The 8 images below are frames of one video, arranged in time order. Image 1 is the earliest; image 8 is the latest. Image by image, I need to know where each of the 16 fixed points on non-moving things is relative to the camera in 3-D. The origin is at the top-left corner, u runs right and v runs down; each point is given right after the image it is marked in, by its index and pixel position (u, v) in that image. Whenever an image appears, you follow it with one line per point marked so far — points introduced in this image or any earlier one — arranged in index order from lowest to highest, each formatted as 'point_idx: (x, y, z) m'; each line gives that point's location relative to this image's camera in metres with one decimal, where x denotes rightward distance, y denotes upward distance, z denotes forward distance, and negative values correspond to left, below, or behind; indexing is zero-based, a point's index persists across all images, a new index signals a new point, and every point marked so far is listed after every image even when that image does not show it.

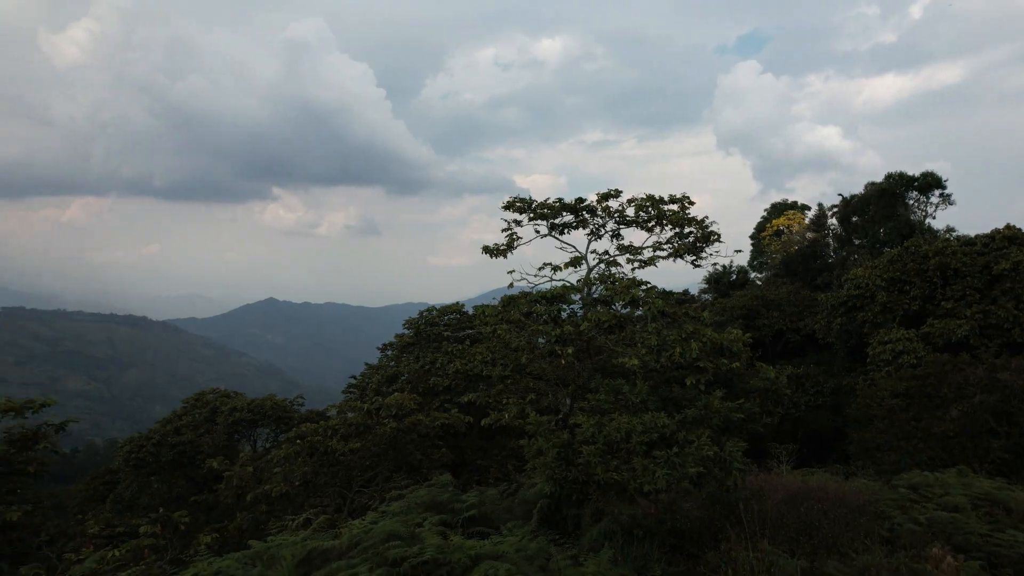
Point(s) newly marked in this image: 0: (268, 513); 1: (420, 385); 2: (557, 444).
0: (-4.5, -4.2, +12.9) m
1: (-2.0, -2.2, +15.4) m
2: (+0.6, -2.0, +9.2) m
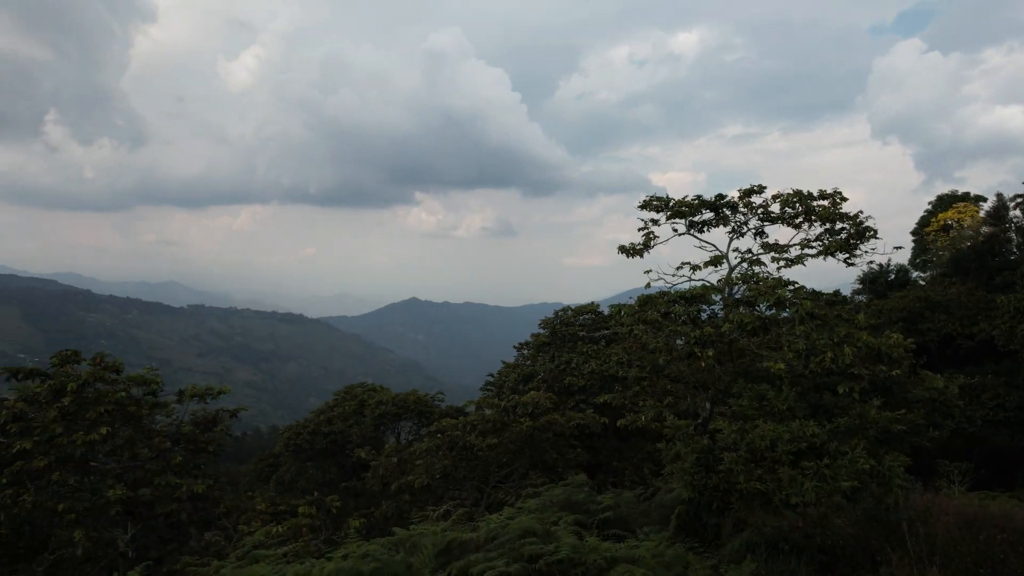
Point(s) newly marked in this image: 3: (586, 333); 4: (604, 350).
0: (-2.0, -4.2, +13.6) m
1: (+1.0, -2.2, +15.5) m
2: (+2.4, -2.1, +8.9) m
3: (+1.9, -1.1, +17.2) m
4: (+2.2, -1.4, +15.5) m
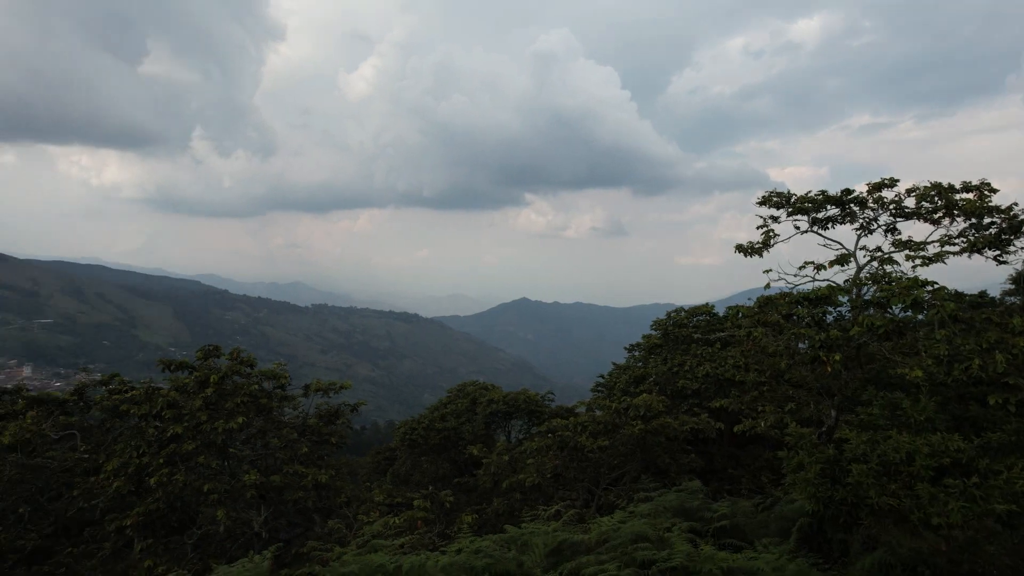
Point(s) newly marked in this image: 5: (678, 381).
0: (+0.2, -4.2, +13.7) m
1: (+3.4, -2.2, +15.2) m
2: (+3.7, -2.1, +8.4) m
3: (+4.6, -1.1, +16.7) m
4: (+4.6, -1.4, +15.0) m
5: (+3.6, -2.0, +15.0) m
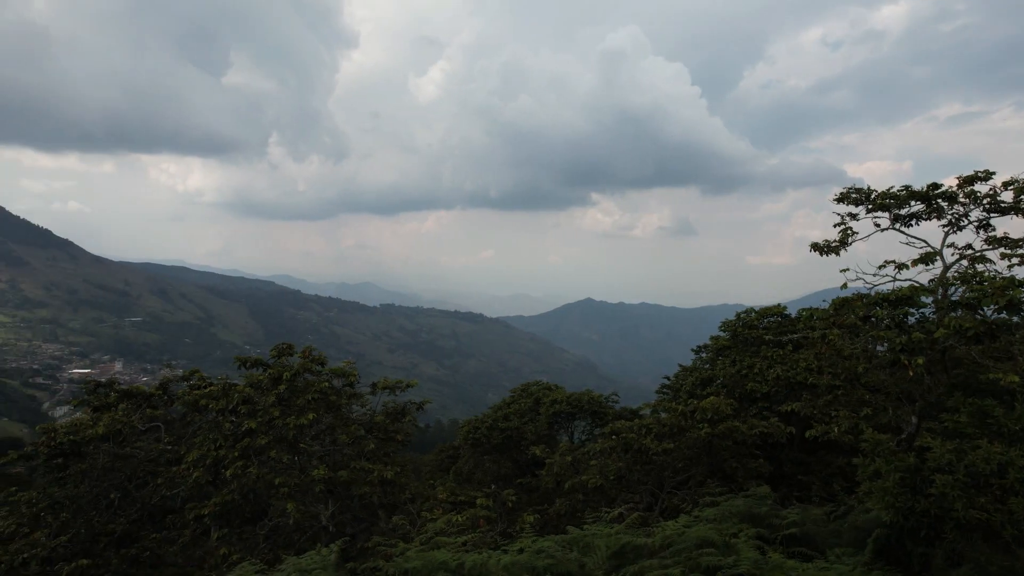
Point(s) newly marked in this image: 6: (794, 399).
0: (+1.4, -4.2, +13.6) m
1: (+4.8, -2.2, +14.8) m
2: (+4.5, -2.1, +8.0) m
3: (+6.1, -1.1, +16.2) m
4: (+5.9, -1.4, +14.5) m
5: (+5.0, -2.1, +14.6) m
6: (+5.6, -2.2, +13.6) m
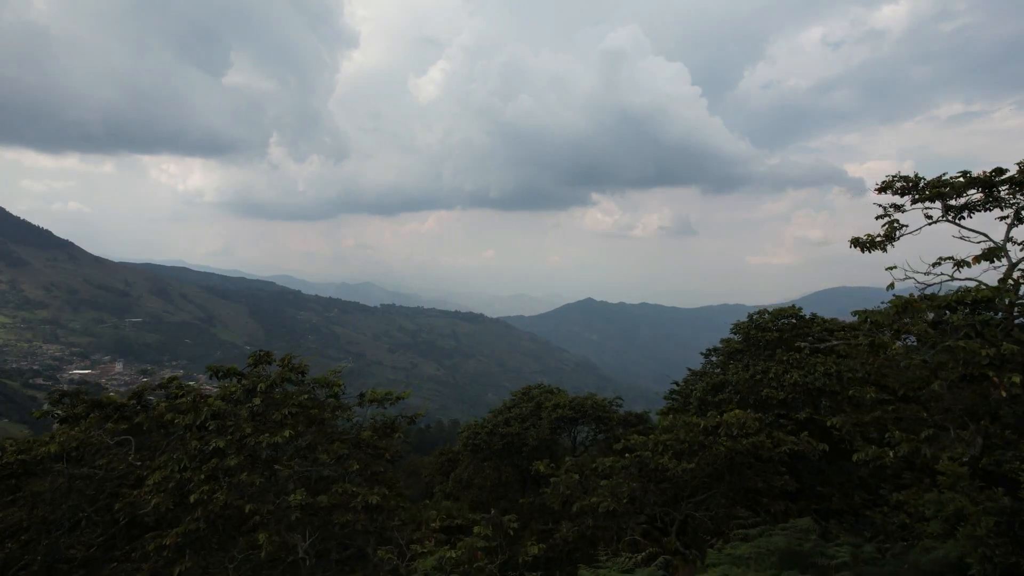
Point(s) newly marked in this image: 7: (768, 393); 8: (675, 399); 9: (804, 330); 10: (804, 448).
0: (+1.4, -4.2, +12.9) m
1: (+4.8, -2.2, +14.1) m
2: (+4.5, -2.1, +7.3) m
3: (+6.1, -1.1, +15.5) m
4: (+5.9, -1.4, +13.8) m
5: (+5.0, -2.1, +13.9) m
6: (+5.6, -2.2, +12.9) m
7: (+4.9, -2.0, +13.3) m
8: (+4.5, -3.0, +19.4) m
9: (+6.9, -1.0, +16.1) m
10: (+4.8, -2.6, +12.1) m
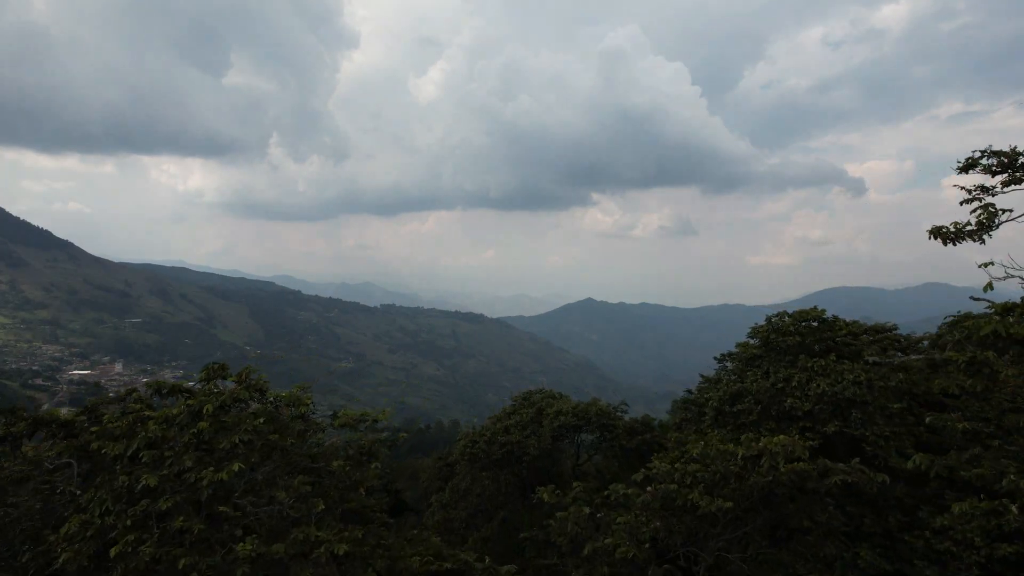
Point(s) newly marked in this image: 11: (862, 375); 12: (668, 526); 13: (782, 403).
0: (+1.4, -4.2, +11.9) m
1: (+4.8, -2.2, +13.1) m
2: (+4.5, -2.1, +6.3) m
3: (+6.1, -1.1, +14.5) m
4: (+5.9, -1.4, +12.8) m
5: (+5.0, -2.1, +12.9) m
6: (+5.6, -2.2, +11.9) m
7: (+4.9, -2.0, +12.3) m
8: (+4.4, -3.0, +18.4) m
9: (+6.9, -1.0, +15.1) m
10: (+4.8, -2.6, +11.1) m
11: (+6.7, -1.7, +13.2) m
12: (+2.2, -3.4, +11.4) m
13: (+5.0, -2.1, +12.9) m
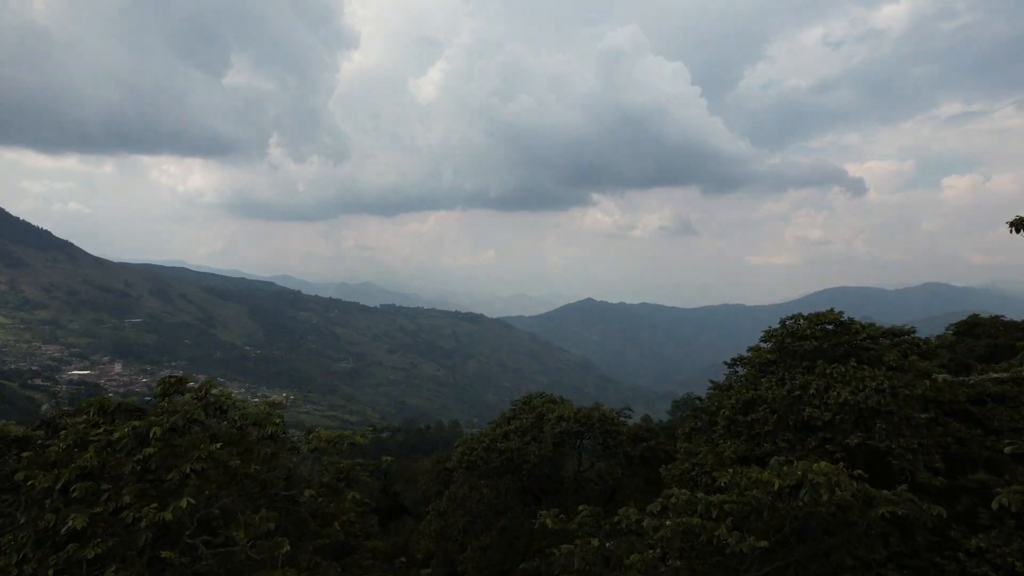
0: (+1.4, -4.2, +11.2) m
1: (+4.8, -2.2, +12.4) m
2: (+4.5, -2.1, +5.6) m
3: (+6.1, -1.1, +13.8) m
4: (+5.9, -1.4, +12.1) m
5: (+5.0, -2.1, +12.2) m
6: (+5.6, -2.3, +11.2) m
7: (+4.9, -2.0, +11.6) m
8: (+4.4, -3.0, +17.7) m
9: (+6.9, -1.0, +14.4) m
10: (+4.8, -2.7, +10.4) m
11: (+6.7, -1.7, +12.5) m
12: (+2.2, -3.4, +10.7) m
13: (+4.9, -2.1, +12.2) m
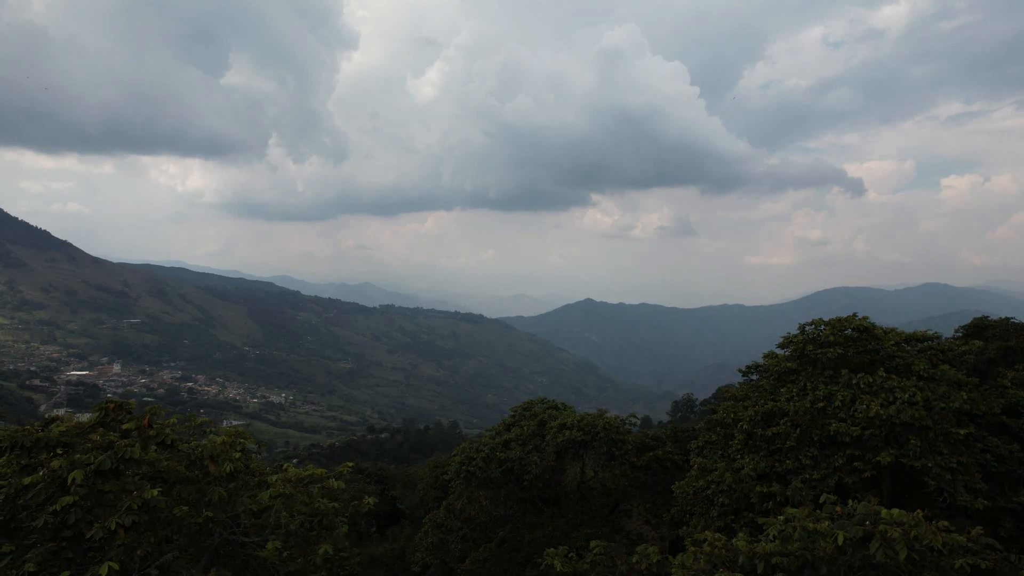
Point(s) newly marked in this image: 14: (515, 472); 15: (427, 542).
0: (+1.4, -4.3, +10.4) m
1: (+4.8, -2.3, +11.6) m
2: (+4.5, -2.1, +4.8) m
3: (+6.1, -1.2, +13.0) m
4: (+5.9, -1.5, +11.3) m
5: (+5.0, -2.1, +11.4) m
6: (+5.6, -2.3, +10.4) m
7: (+4.9, -2.1, +10.8) m
8: (+4.4, -3.1, +16.9) m
9: (+6.9, -1.1, +13.6) m
10: (+4.8, -2.7, +9.6) m
11: (+6.7, -1.8, +11.7) m
12: (+2.2, -3.4, +9.9) m
13: (+5.0, -2.2, +11.4) m
14: (+0.1, -5.0, +19.1) m
15: (-2.4, -7.2, +19.8) m
